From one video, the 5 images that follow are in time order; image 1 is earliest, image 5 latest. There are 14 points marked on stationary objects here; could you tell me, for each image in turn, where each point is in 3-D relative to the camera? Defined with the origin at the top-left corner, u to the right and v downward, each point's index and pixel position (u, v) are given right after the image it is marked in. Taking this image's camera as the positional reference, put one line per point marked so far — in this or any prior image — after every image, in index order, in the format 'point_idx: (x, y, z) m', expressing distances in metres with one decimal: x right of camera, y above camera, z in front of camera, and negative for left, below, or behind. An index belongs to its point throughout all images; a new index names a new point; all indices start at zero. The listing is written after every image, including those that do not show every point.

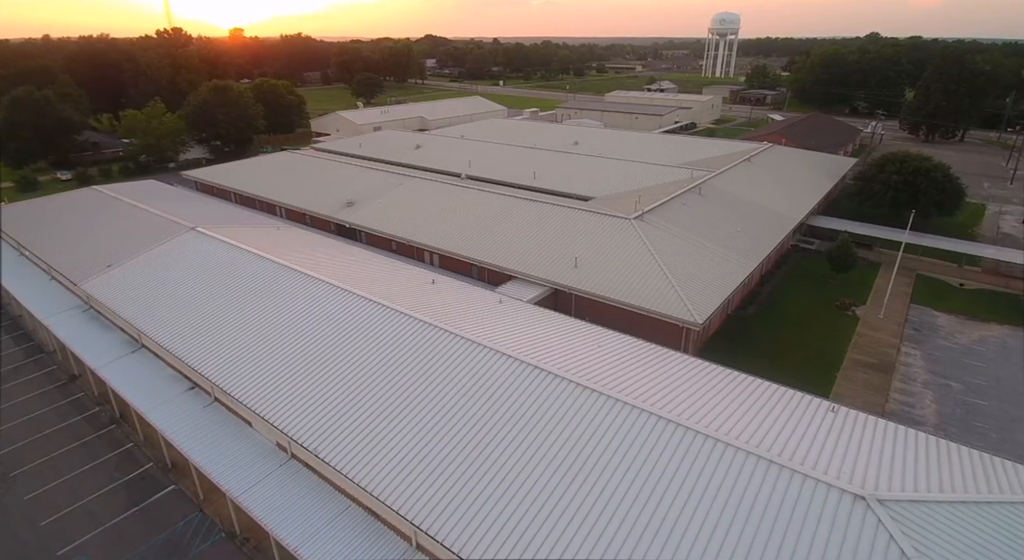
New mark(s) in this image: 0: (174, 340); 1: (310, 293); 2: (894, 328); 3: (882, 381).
0: (-9.7, -1.8, +15.5) m
1: (-6.0, -0.4, +16.0) m
2: (+13.7, -1.7, +19.3) m
3: (+11.4, -3.1, +16.5) m
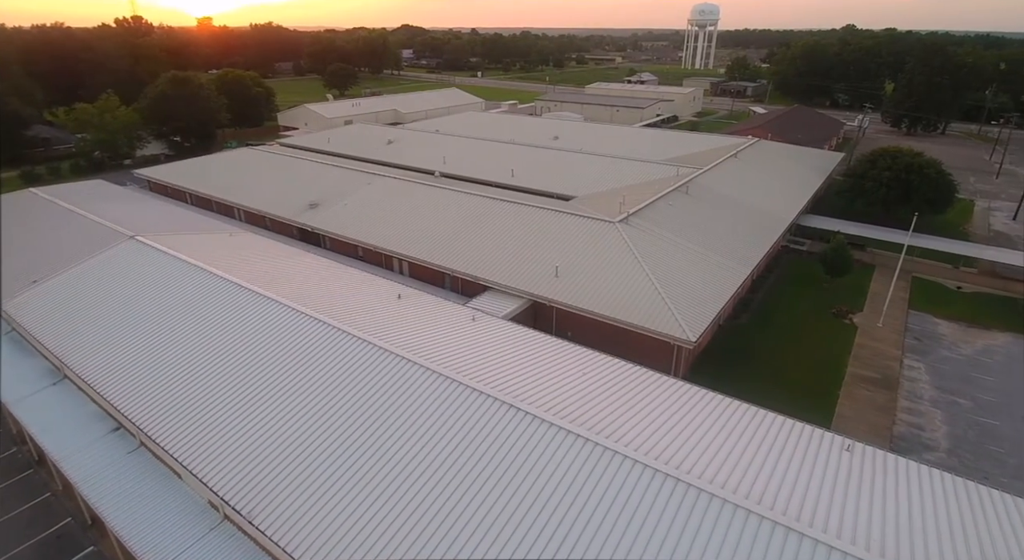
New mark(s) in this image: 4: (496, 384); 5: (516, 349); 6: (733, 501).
0: (-10.4, -2.4, +13.6) m
1: (-6.7, -0.8, +14.1) m
2: (+12.9, -2.0, +18.1) m
3: (+10.7, -3.4, +15.3) m
4: (-0.3, -2.2, +11.3) m
5: (+0.1, -1.7, +13.5) m
6: (+3.5, -3.5, +8.4) m
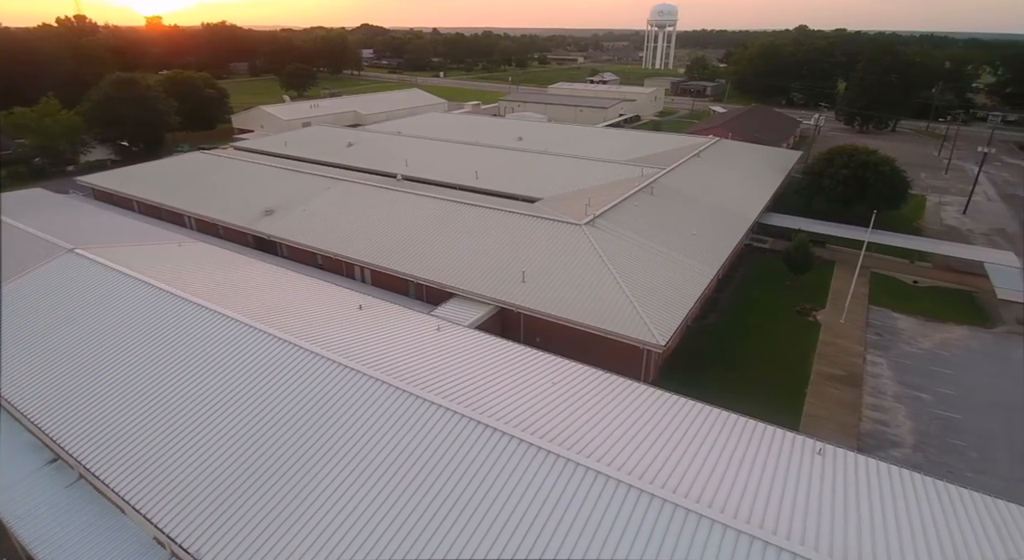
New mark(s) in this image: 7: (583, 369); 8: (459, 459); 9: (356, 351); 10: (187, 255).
0: (-11.2, -2.8, +12.5) m
1: (-7.5, -1.2, +13.3) m
2: (+11.8, -1.8, +18.4) m
3: (+9.8, -3.4, +15.5) m
4: (-1.0, -2.4, +10.8) m
5: (-0.7, -1.9, +13.0) m
6: (+3.0, -3.6, +8.2) m
7: (+1.7, -2.2, +13.1) m
8: (-0.9, -3.1, +9.4) m
9: (-3.6, -1.7, +12.5) m
10: (-11.5, +0.9, +19.1) m
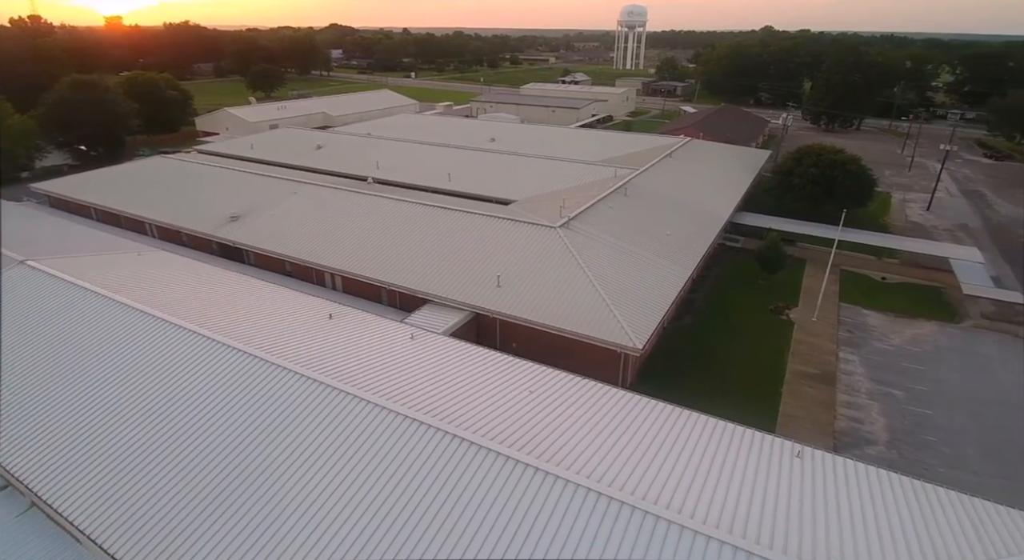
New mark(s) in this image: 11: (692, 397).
0: (-11.7, -3.2, +11.7) m
1: (-8.1, -1.5, +12.6) m
2: (+11.0, -1.8, +18.6) m
3: (+9.1, -3.3, +15.6) m
4: (-1.4, -2.5, +10.5) m
5: (-1.2, -2.1, +12.7) m
6: (+2.7, -3.7, +8.0) m
7: (+1.2, -2.3, +12.9) m
8: (-1.3, -3.3, +9.0) m
9: (-4.2, -1.9, +12.0) m
10: (-12.4, +0.5, +18.2) m
11: (+5.3, -3.4, +15.6) m
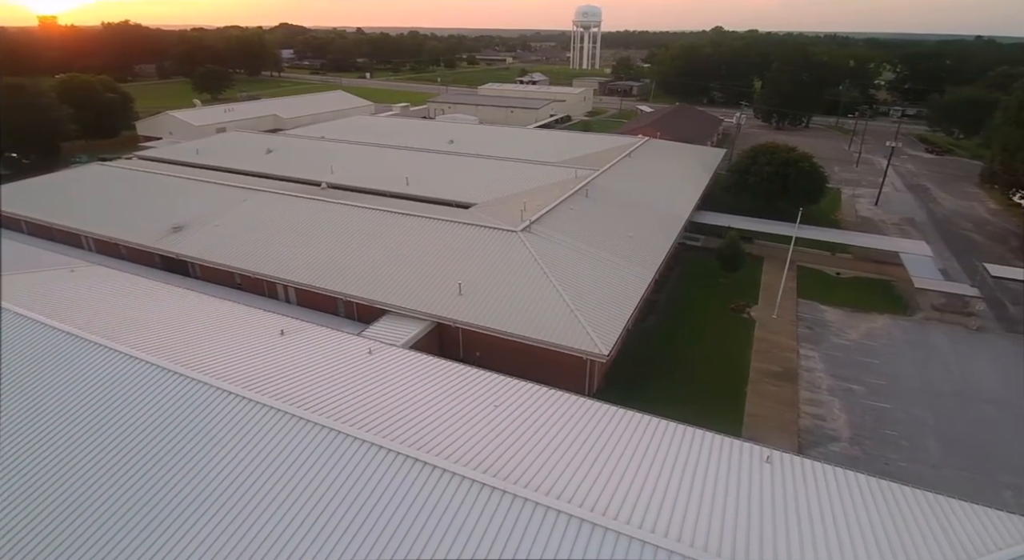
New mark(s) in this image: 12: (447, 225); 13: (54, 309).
0: (-12.4, -3.7, +10.5) m
1: (-8.9, -2.0, +11.6) m
2: (+9.7, -1.7, +18.9) m
3: (+8.1, -3.3, +15.7) m
4: (-2.1, -2.8, +9.9) m
5: (-2.1, -2.3, +12.1) m
6: (+2.3, -3.8, +7.8) m
7: (+0.3, -2.5, +12.5) m
8: (-1.8, -3.5, +8.5) m
9: (-4.9, -2.2, +11.2) m
10: (-13.6, -0.1, +16.9) m
11: (+4.3, -3.4, +15.5) m
12: (-2.3, +2.0, +19.6) m
13: (-12.0, -0.8, +14.0) m
